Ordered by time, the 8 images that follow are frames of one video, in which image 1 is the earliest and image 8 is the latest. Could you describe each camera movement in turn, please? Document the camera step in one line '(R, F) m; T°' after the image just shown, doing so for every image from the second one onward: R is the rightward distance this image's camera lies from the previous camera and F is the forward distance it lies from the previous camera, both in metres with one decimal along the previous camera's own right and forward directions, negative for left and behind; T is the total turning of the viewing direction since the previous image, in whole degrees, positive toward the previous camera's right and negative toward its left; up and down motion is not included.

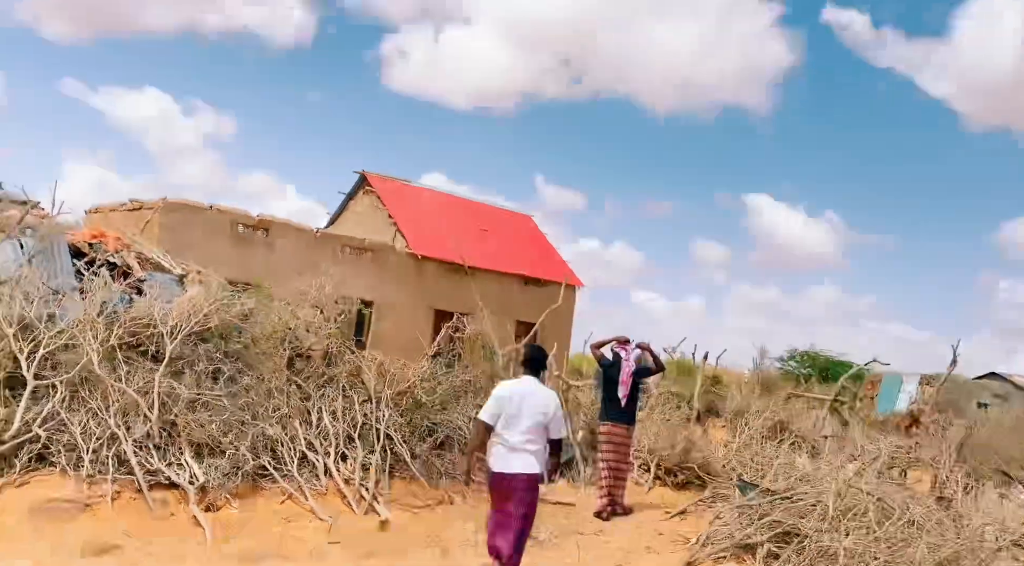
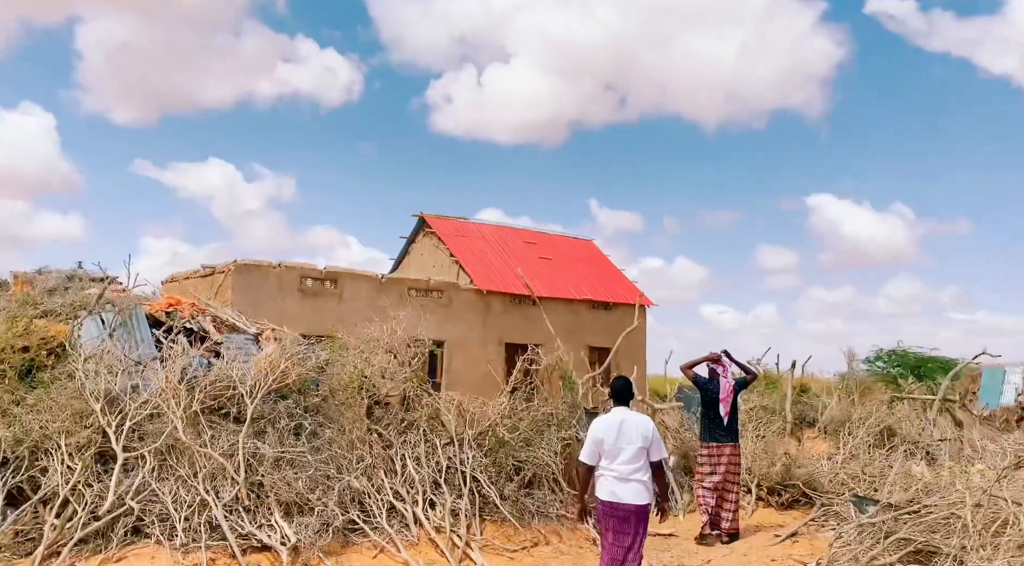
(-0.1, +0.2) m; -4°
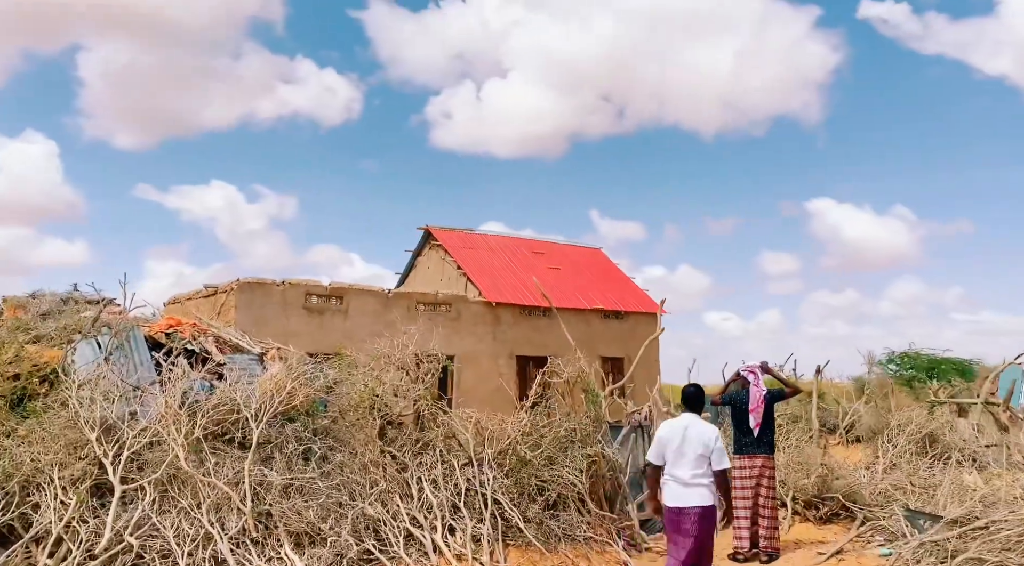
(-0.1, +0.5) m; 0°
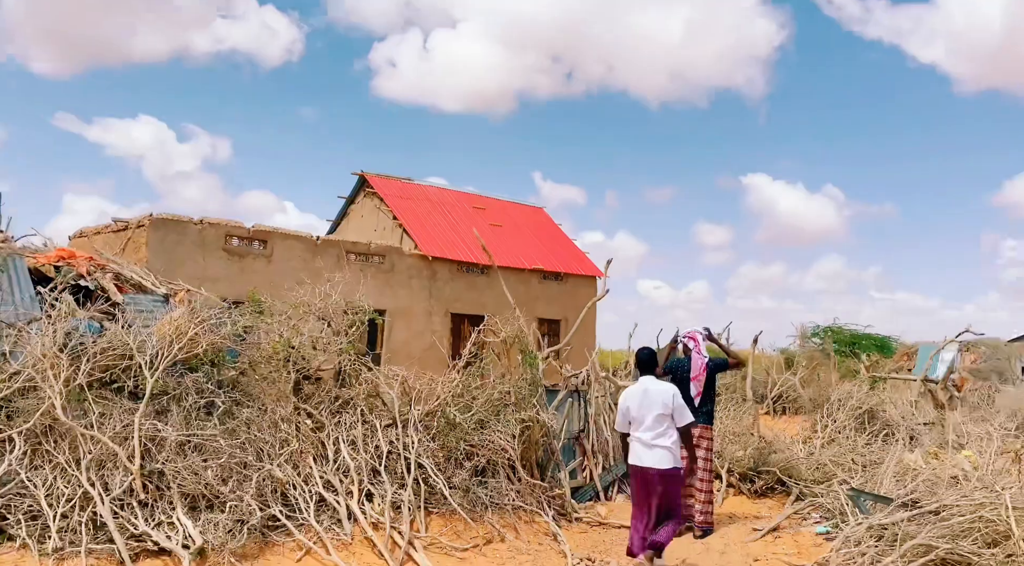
(0.0, +0.6) m; +4°
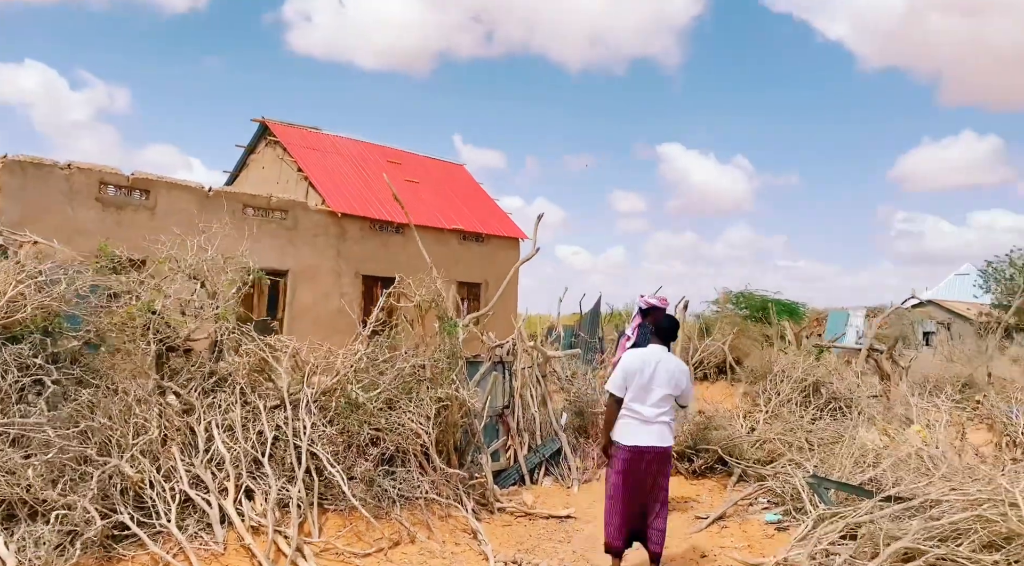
(0.0, +1.1) m; +6°
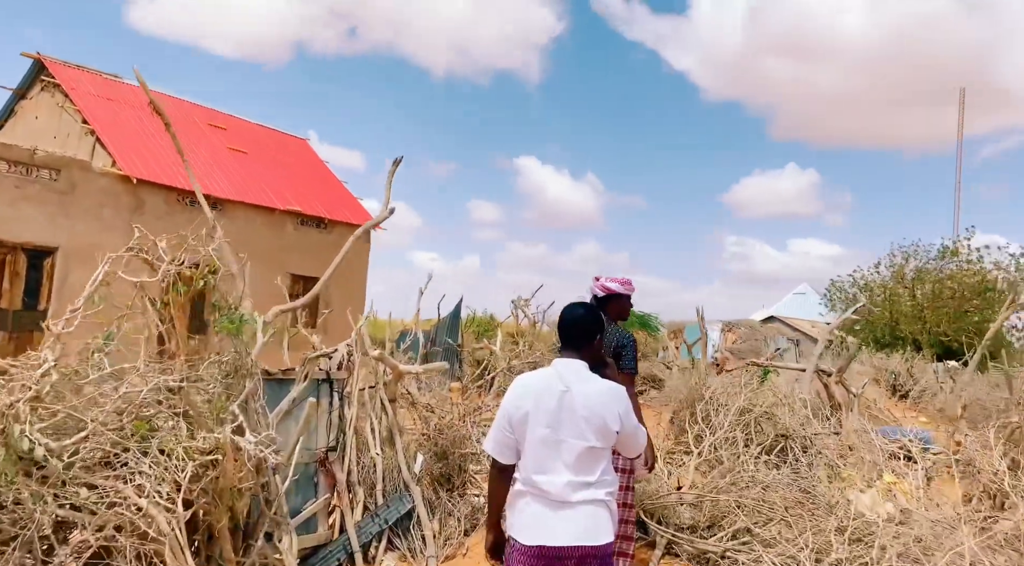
(+0.1, +2.6) m; +10°
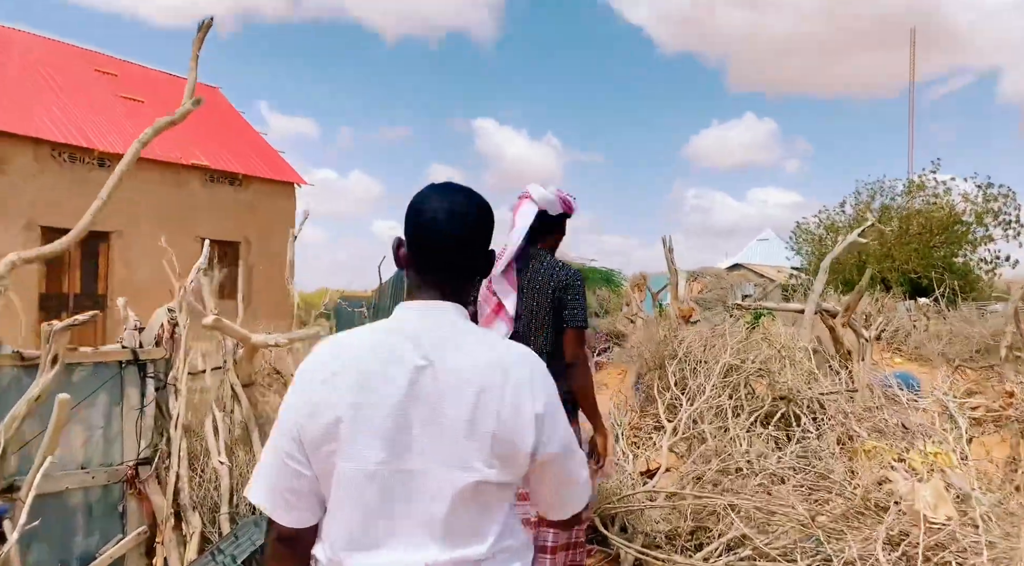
(+0.4, +1.7) m; +2°
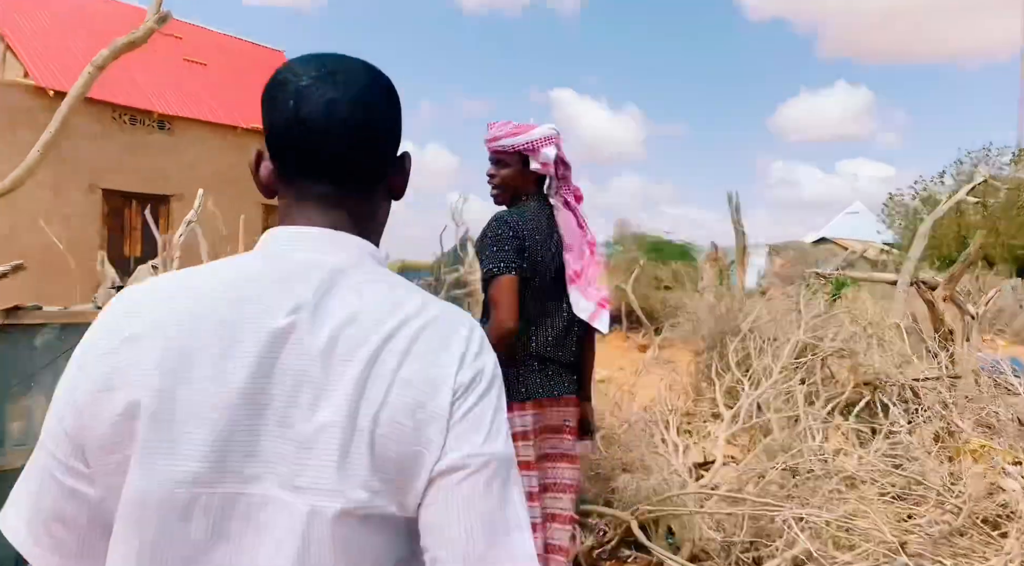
(+0.2, +0.6) m; -5°
